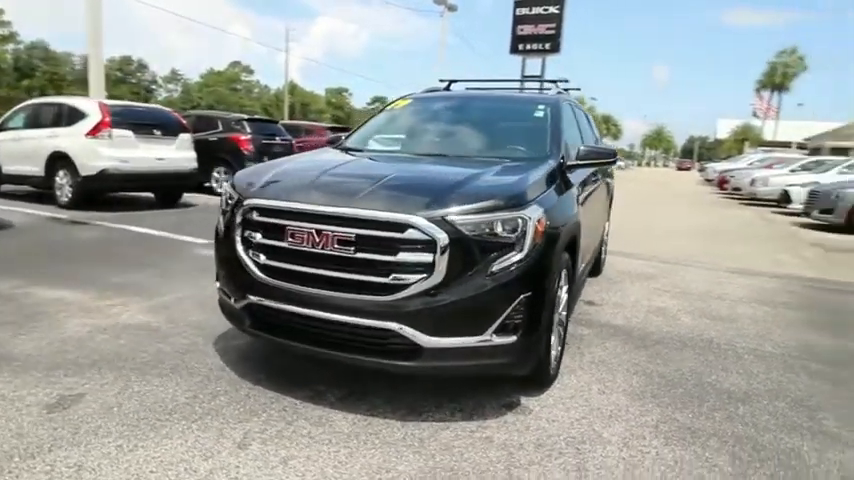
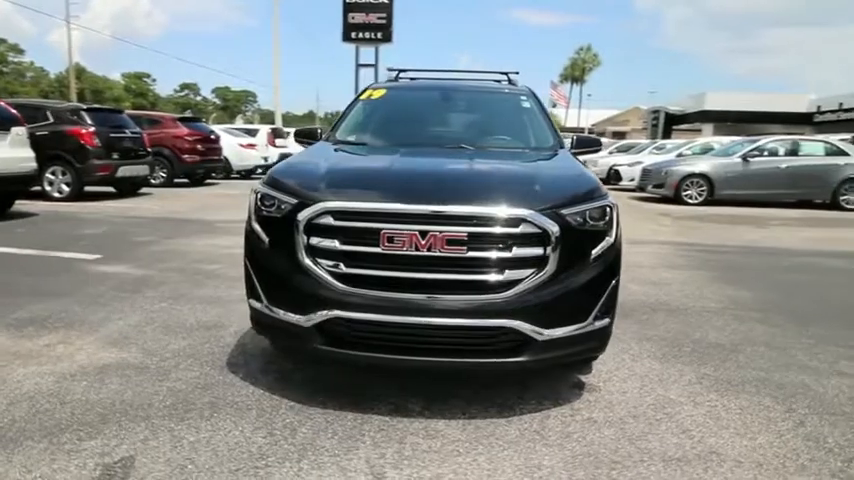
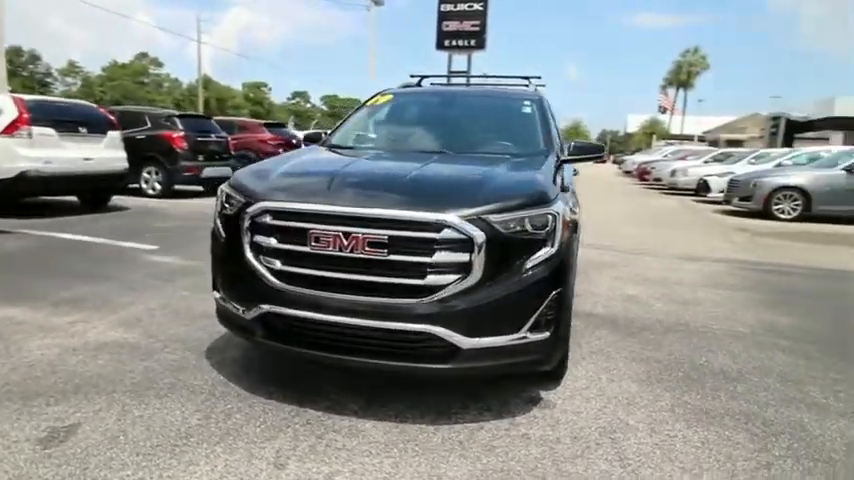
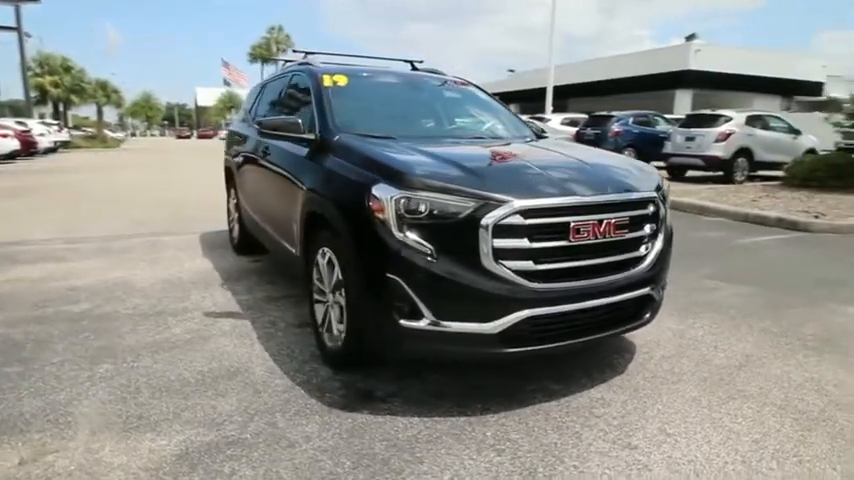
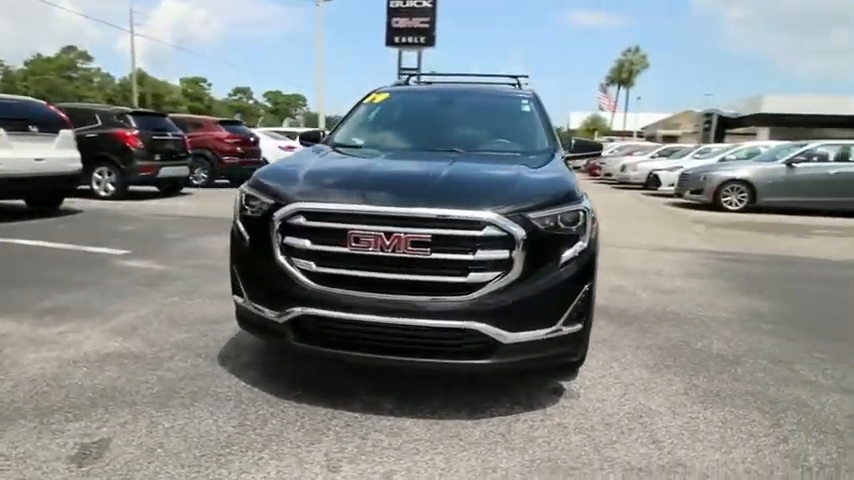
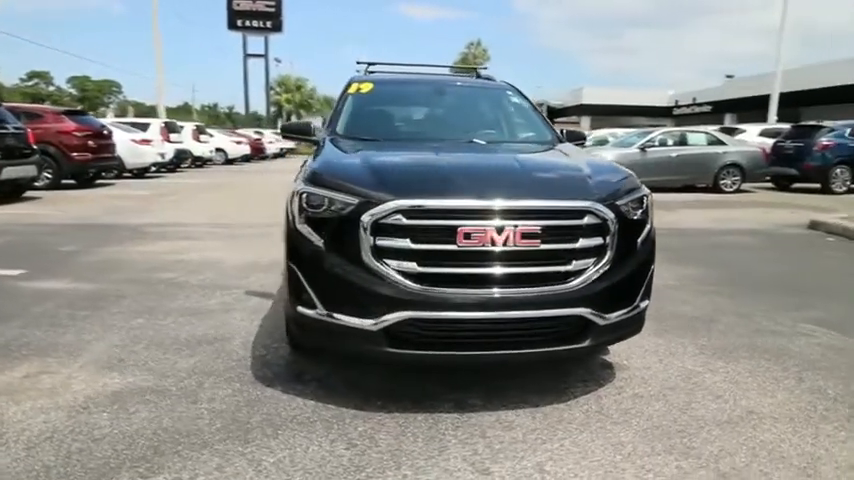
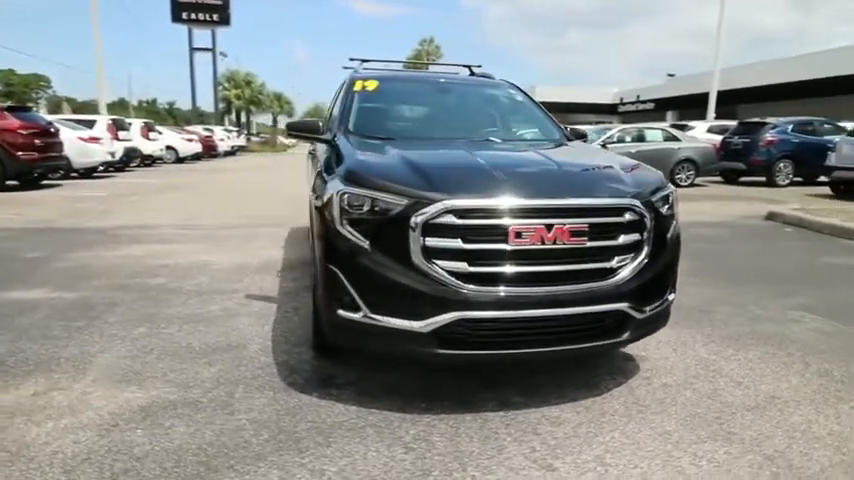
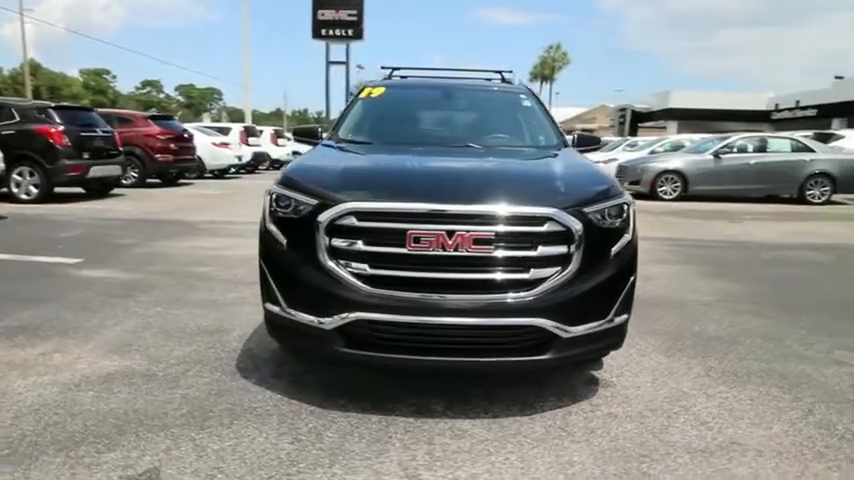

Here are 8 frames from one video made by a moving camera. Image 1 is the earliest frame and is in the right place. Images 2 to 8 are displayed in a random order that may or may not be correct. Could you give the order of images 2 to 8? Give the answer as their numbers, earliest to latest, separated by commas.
3, 5, 2, 8, 6, 7, 4
